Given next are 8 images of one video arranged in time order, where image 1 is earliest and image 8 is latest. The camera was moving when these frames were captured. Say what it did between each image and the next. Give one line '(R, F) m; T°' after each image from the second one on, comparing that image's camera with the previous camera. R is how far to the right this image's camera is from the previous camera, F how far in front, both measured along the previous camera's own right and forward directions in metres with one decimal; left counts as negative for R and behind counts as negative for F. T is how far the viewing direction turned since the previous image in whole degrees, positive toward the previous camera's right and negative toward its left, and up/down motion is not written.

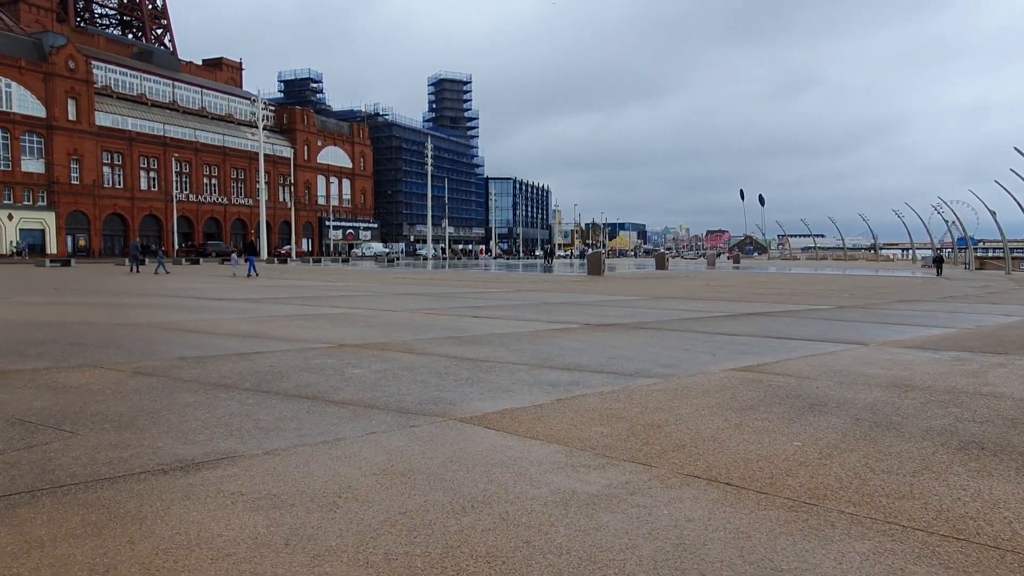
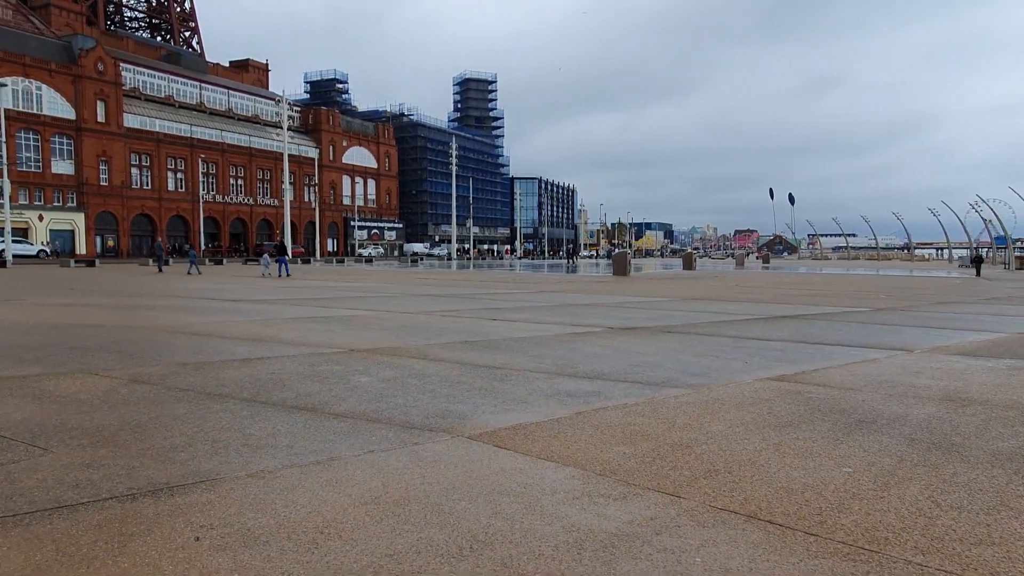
(+0.1, +0.6) m; -2°
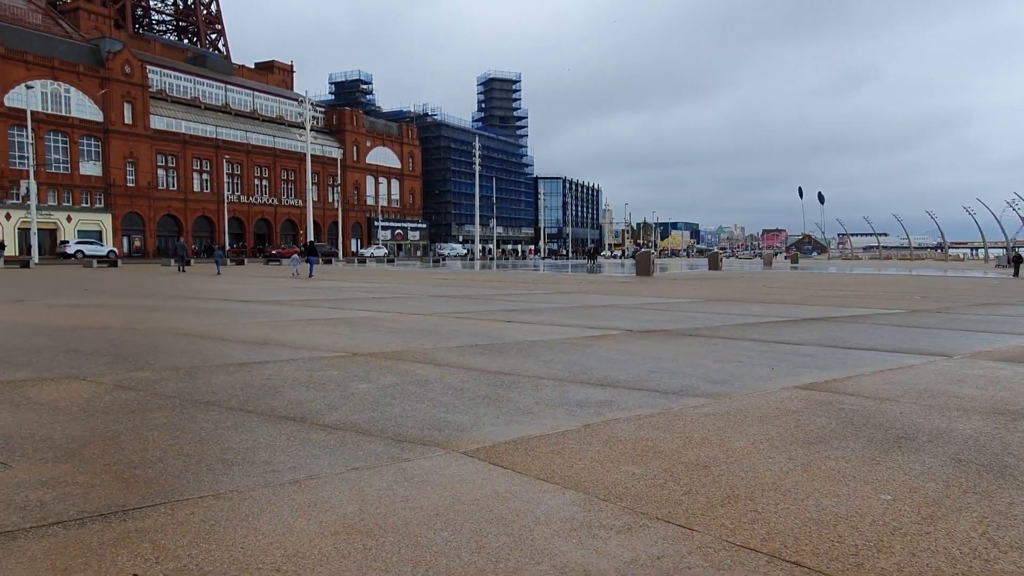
(+0.2, +0.5) m; -2°
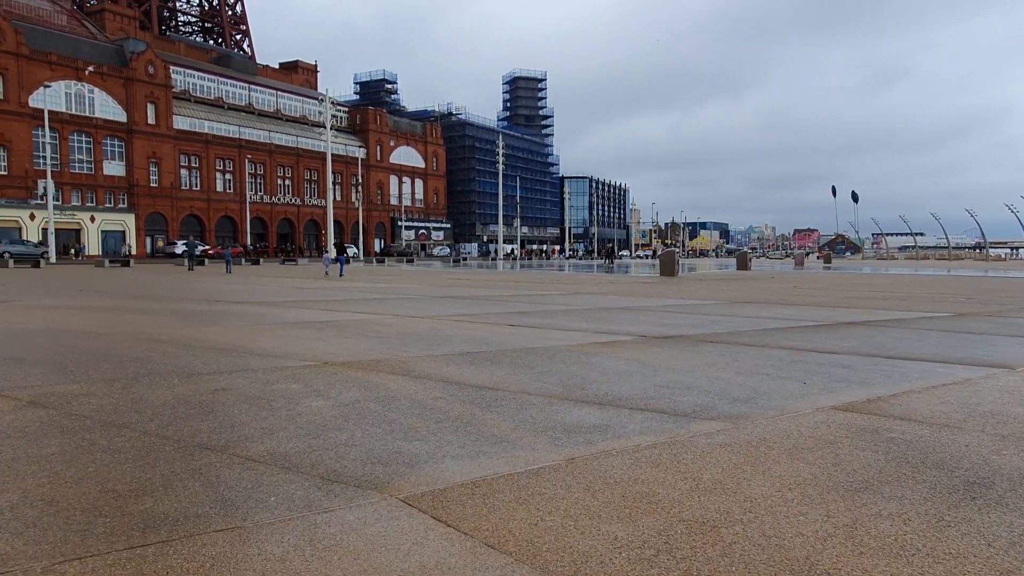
(+0.4, +1.2) m; -2°
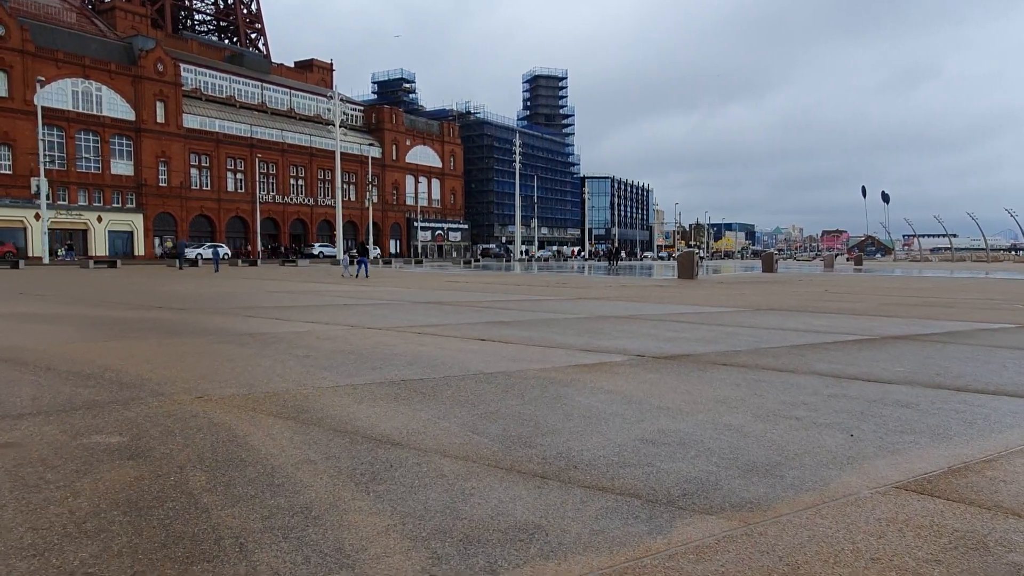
(+0.7, +2.2) m; -2°
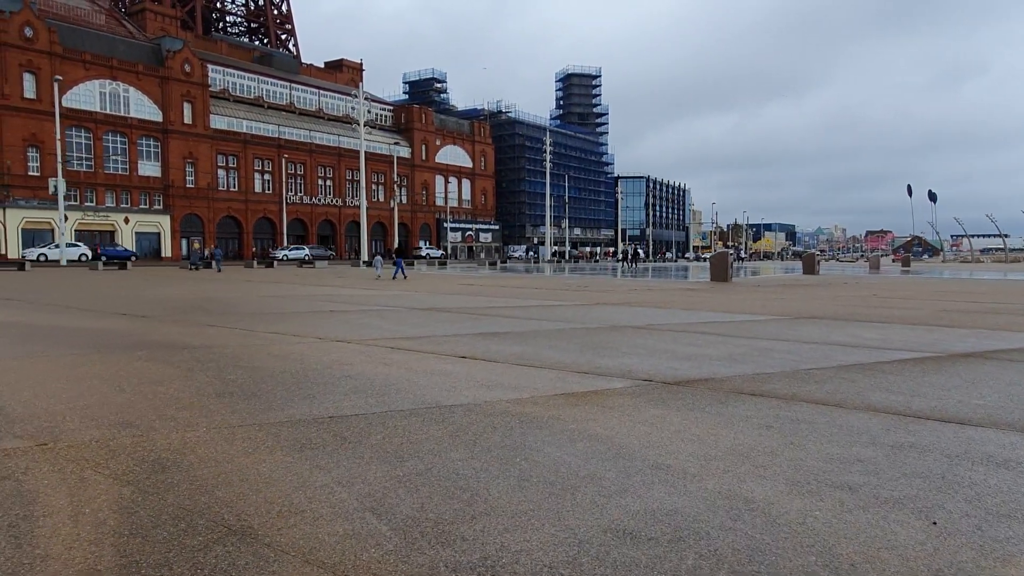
(+0.6, +1.7) m; -3°
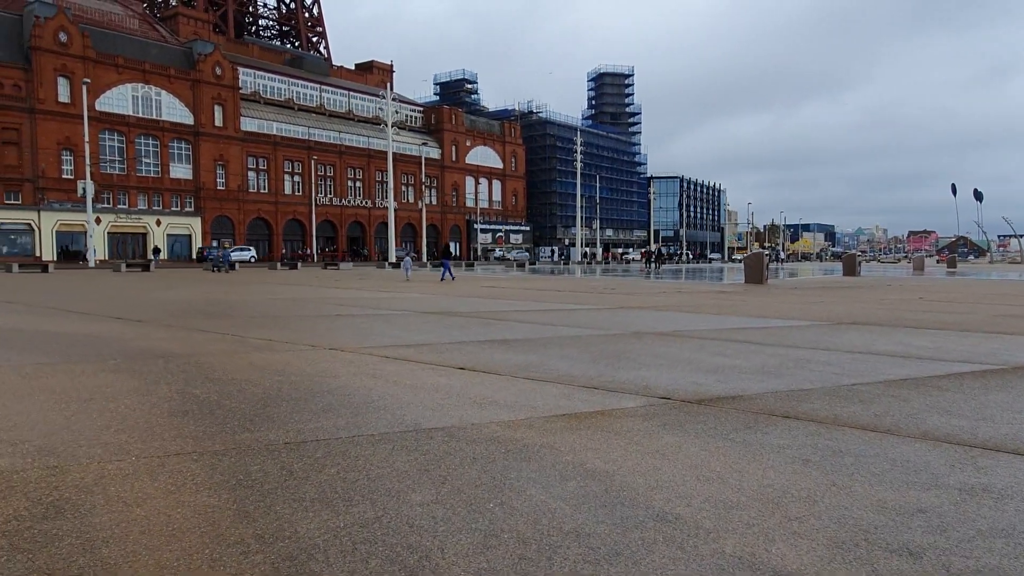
(+0.3, +0.9) m; -3°
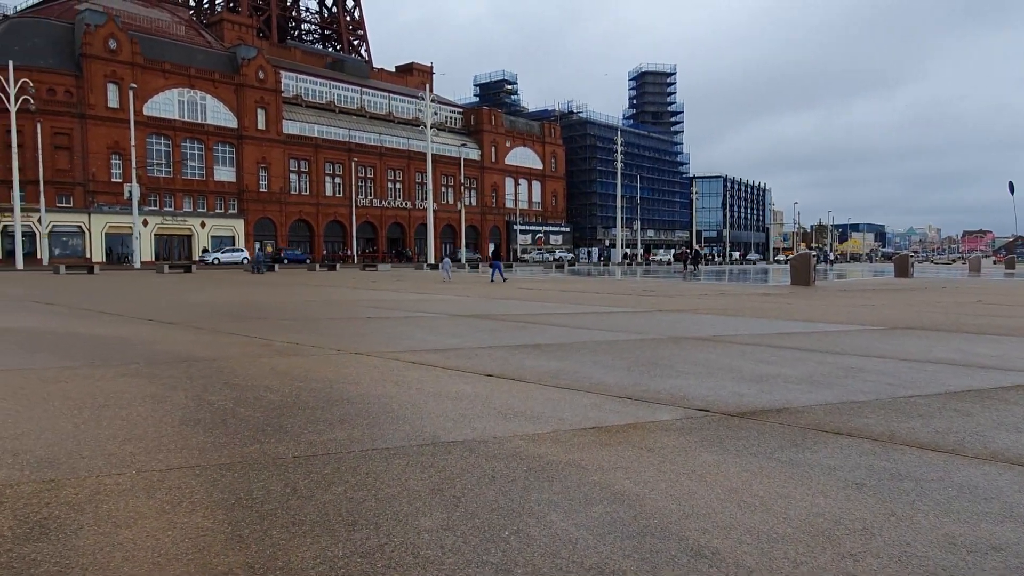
(+0.1, +0.4) m; -3°
